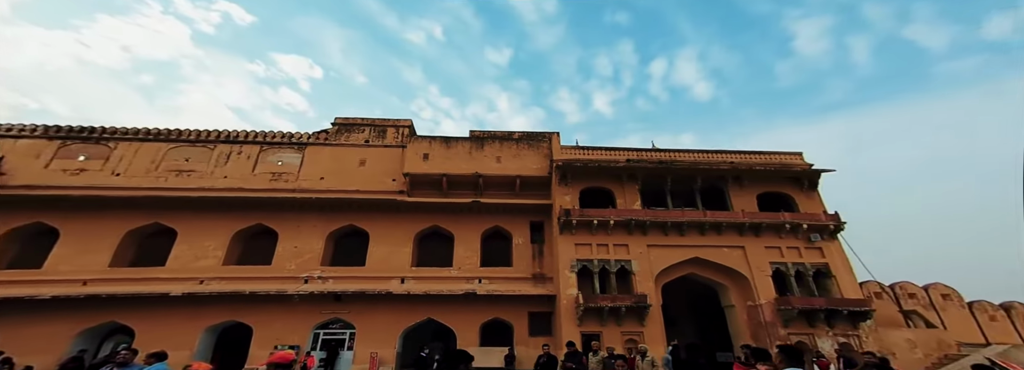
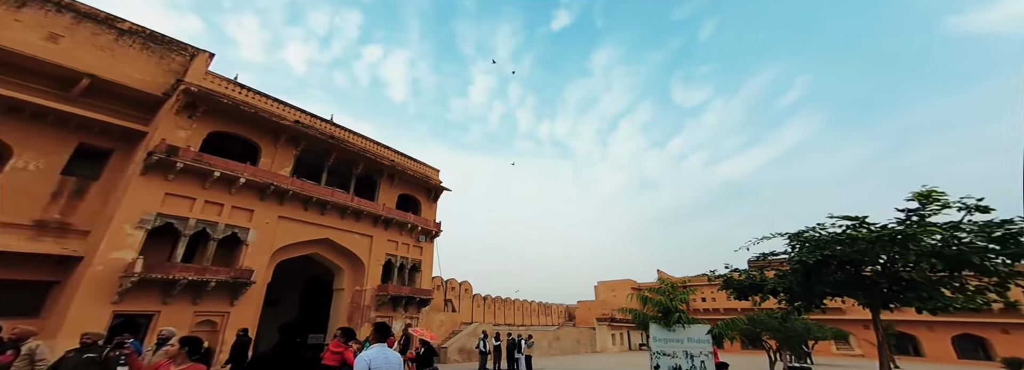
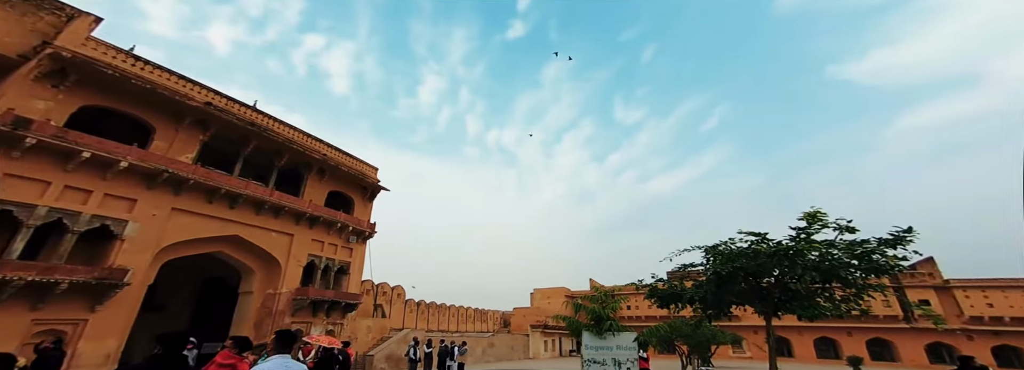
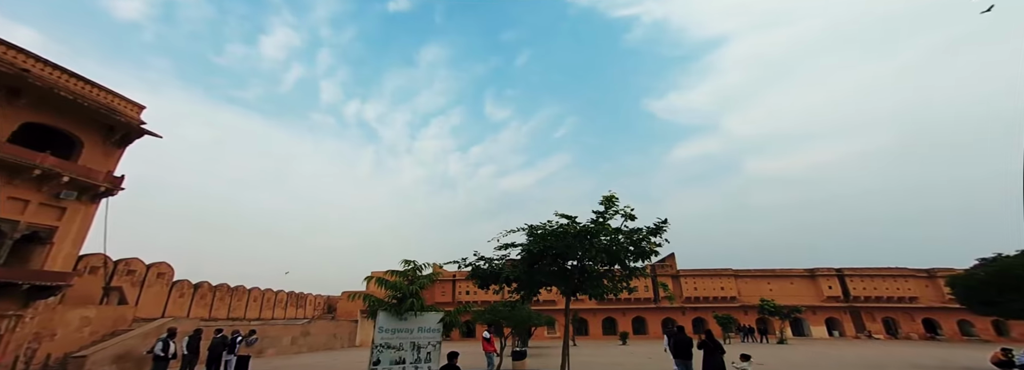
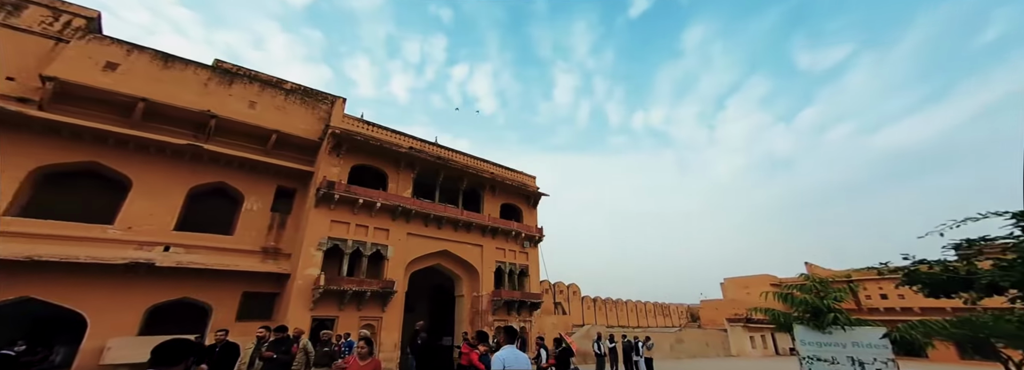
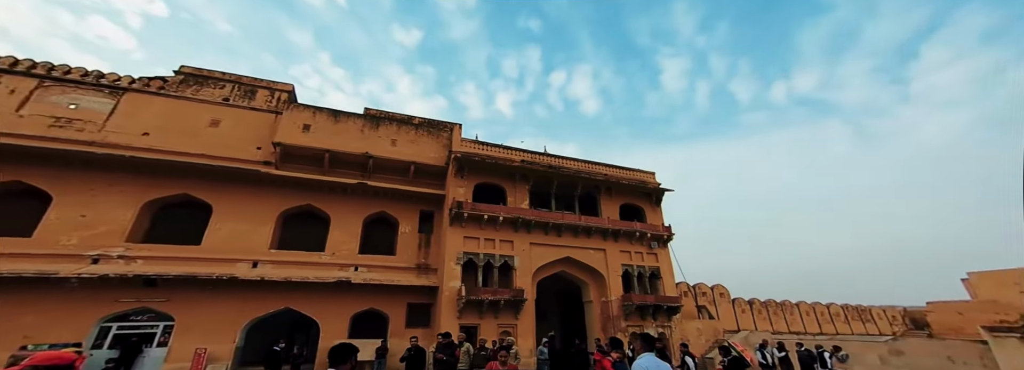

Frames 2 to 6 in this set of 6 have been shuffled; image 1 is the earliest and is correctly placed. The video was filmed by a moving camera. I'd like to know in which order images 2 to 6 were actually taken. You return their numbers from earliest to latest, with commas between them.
6, 5, 2, 3, 4
